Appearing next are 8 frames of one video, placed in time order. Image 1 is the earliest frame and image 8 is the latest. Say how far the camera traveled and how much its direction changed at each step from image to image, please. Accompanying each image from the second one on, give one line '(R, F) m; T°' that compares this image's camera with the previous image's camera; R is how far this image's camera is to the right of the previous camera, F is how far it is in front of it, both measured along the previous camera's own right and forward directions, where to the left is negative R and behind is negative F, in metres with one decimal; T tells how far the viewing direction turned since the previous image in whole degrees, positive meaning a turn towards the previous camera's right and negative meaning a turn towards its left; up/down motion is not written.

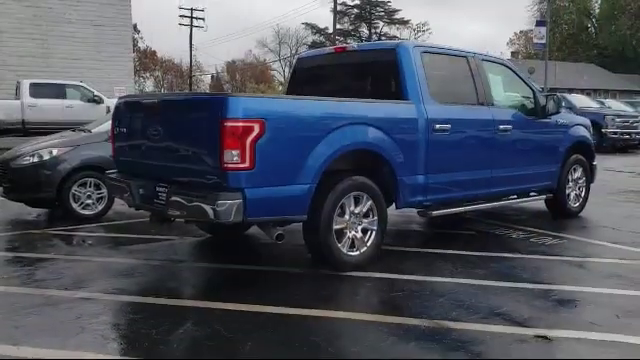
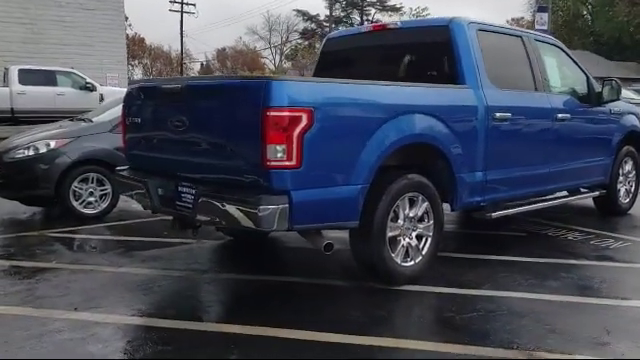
(-0.5, +0.8) m; +1°
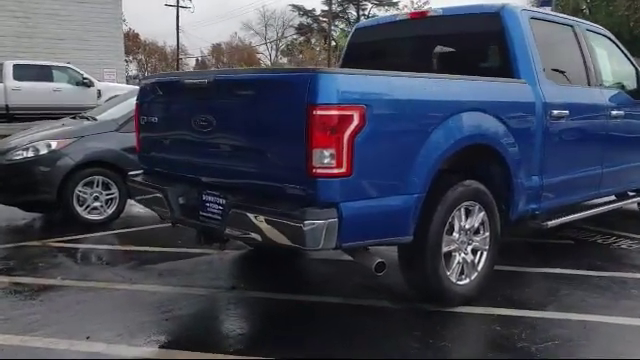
(-0.4, +0.6) m; 0°
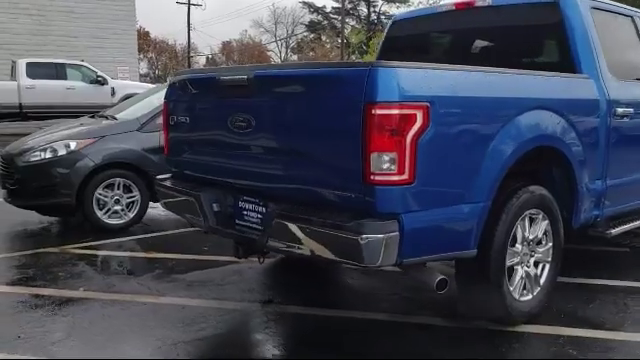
(-0.3, +0.4) m; -1°
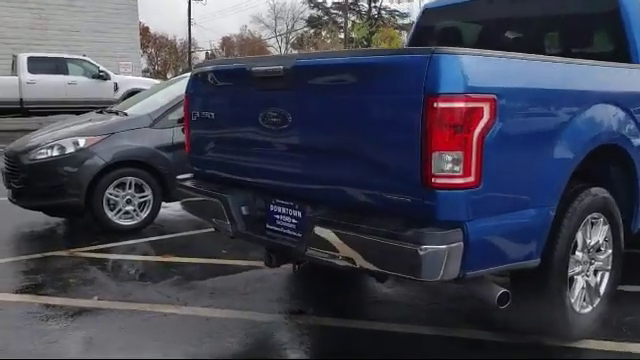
(-0.3, +0.4) m; 0°
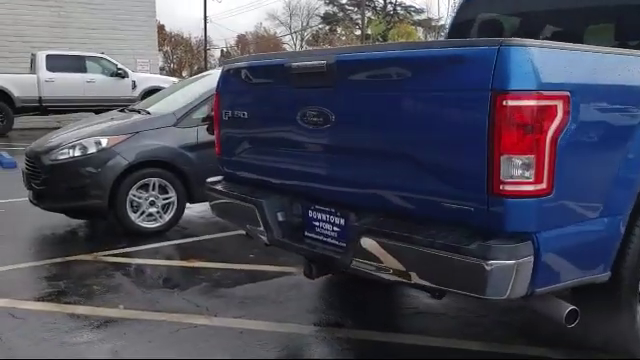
(-0.2, +0.3) m; -1°
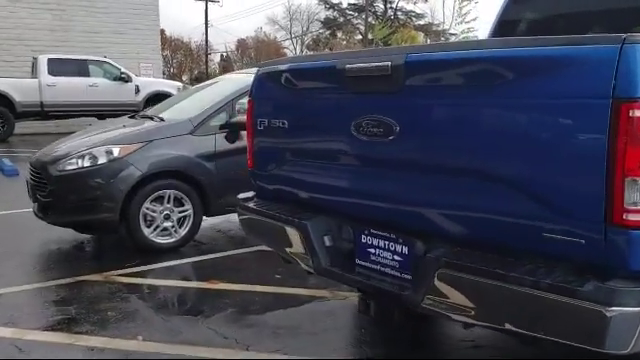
(-0.3, +0.5) m; 0°
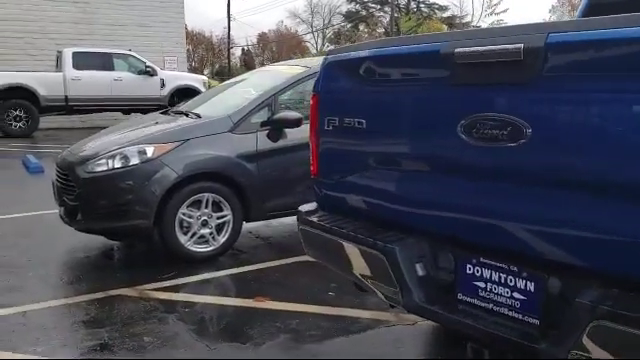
(-0.3, +0.6) m; -2°
